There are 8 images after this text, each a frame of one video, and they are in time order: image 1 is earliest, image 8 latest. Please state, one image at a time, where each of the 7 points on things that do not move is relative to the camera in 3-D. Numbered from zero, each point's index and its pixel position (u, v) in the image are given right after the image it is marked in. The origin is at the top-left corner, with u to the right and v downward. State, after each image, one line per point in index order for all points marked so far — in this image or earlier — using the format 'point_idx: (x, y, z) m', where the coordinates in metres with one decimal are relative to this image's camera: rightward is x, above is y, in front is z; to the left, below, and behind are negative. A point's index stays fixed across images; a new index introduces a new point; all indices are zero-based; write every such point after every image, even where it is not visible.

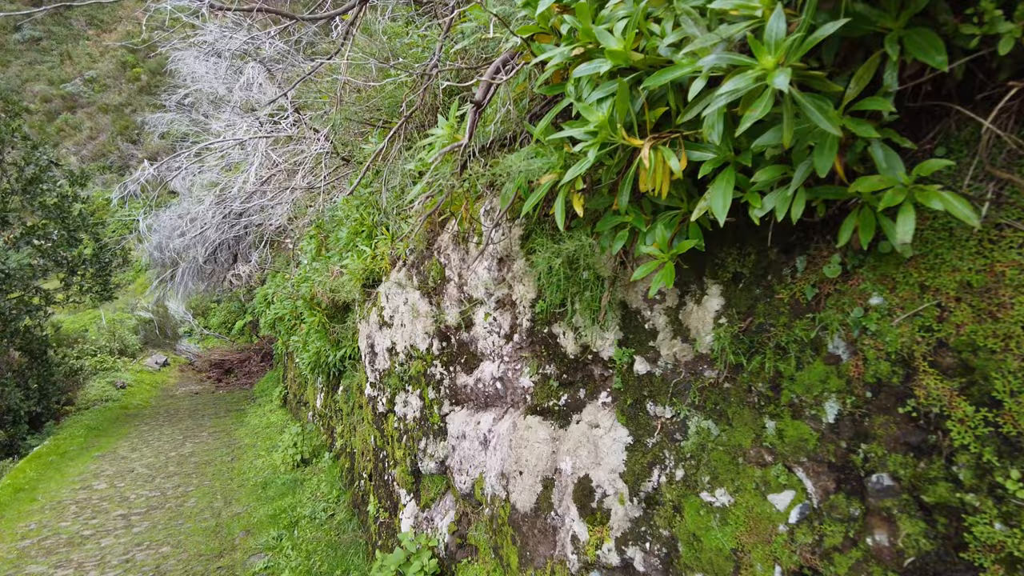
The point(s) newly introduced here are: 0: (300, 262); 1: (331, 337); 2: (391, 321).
0: (-2.0, +0.3, +6.4) m
1: (-1.5, -0.4, +5.7) m
2: (-0.7, -0.2, +3.7) m
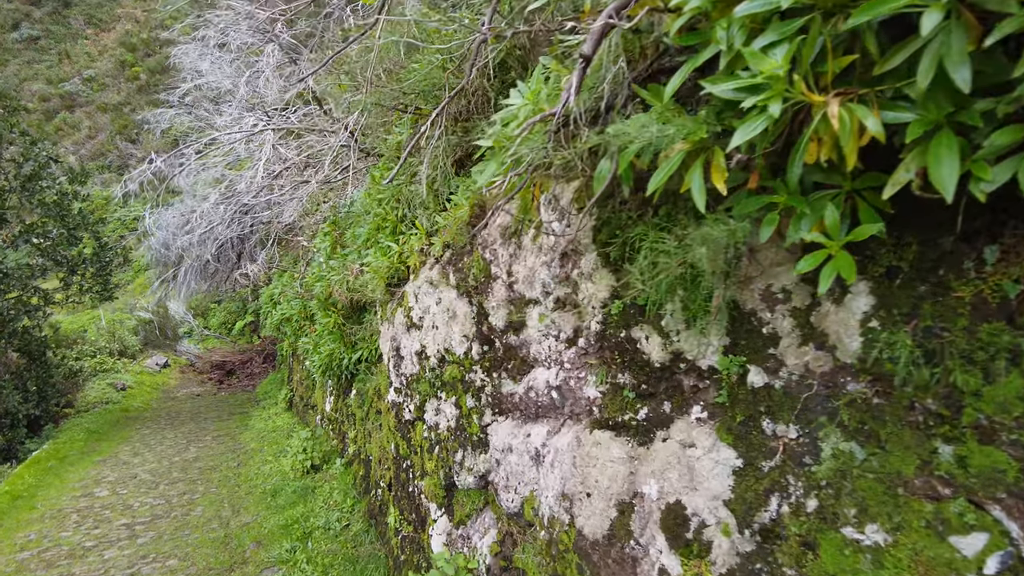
0: (-1.8, +0.3, +6.2) m
1: (-1.3, -0.4, +5.4) m
2: (-0.5, -0.2, +3.4) m
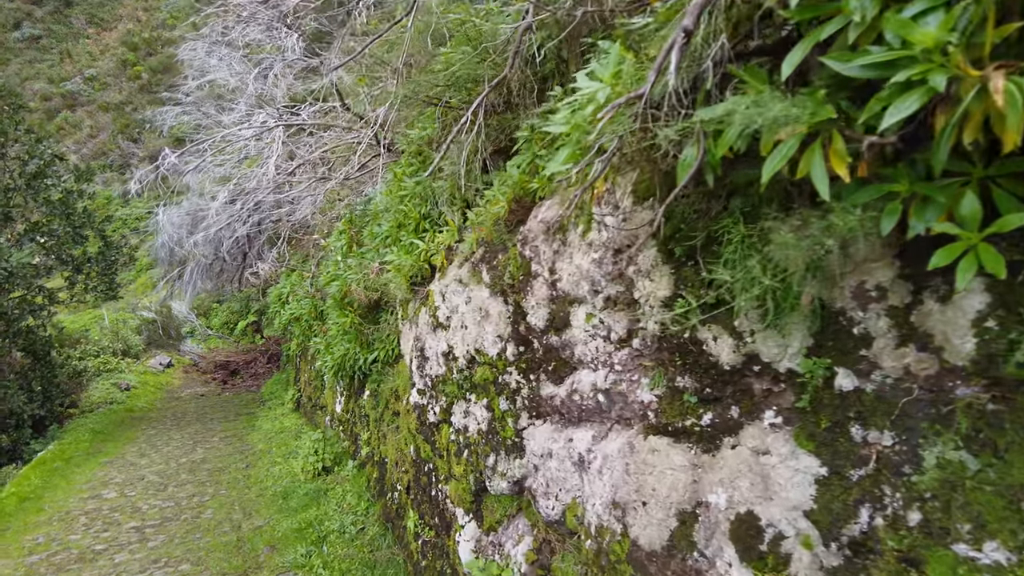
0: (-1.7, +0.3, +6.1) m
1: (-1.2, -0.4, +5.3) m
2: (-0.3, -0.2, +3.3) m
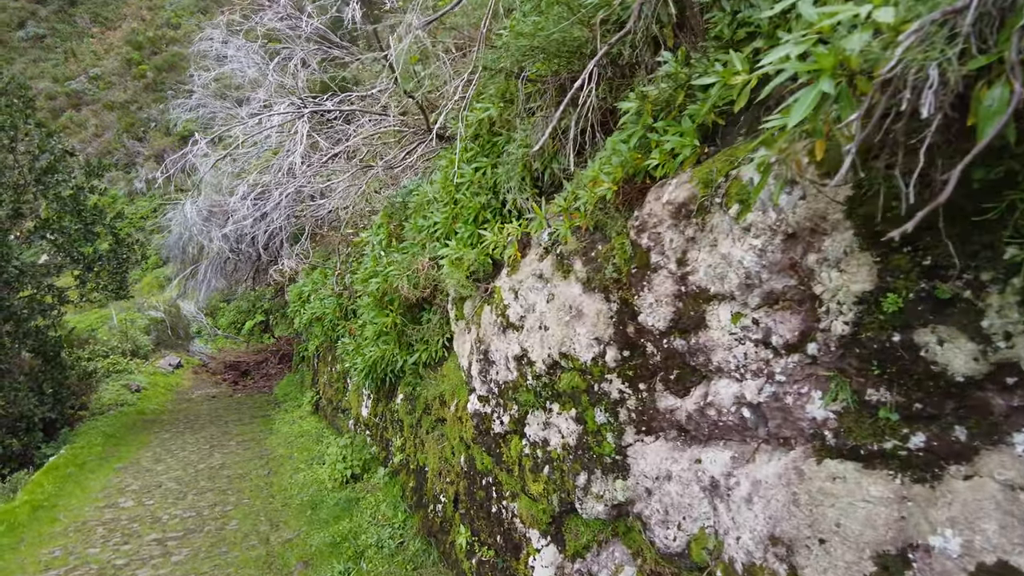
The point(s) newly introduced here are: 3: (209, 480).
0: (-1.3, +0.3, +5.7) m
1: (-0.8, -0.4, +5.0) m
2: (0.0, -0.2, +3.0) m
3: (-3.5, -2.2, +7.5) m
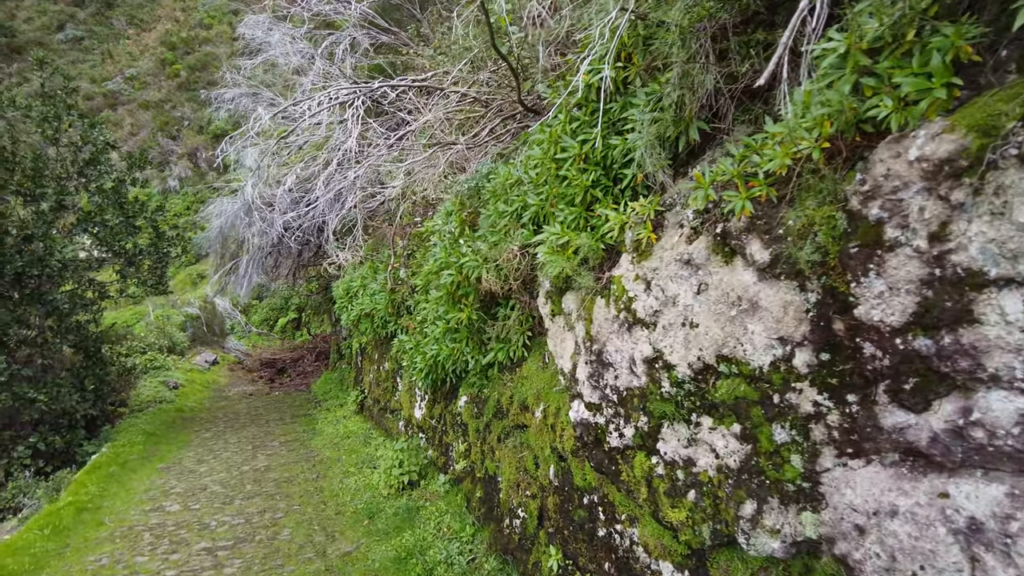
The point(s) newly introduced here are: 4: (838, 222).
0: (-0.7, +0.3, +5.3) m
1: (-0.2, -0.3, +4.5) m
2: (+0.5, -0.1, +2.5) m
3: (-2.8, -2.1, +7.1) m
4: (+0.9, +0.2, +1.7) m
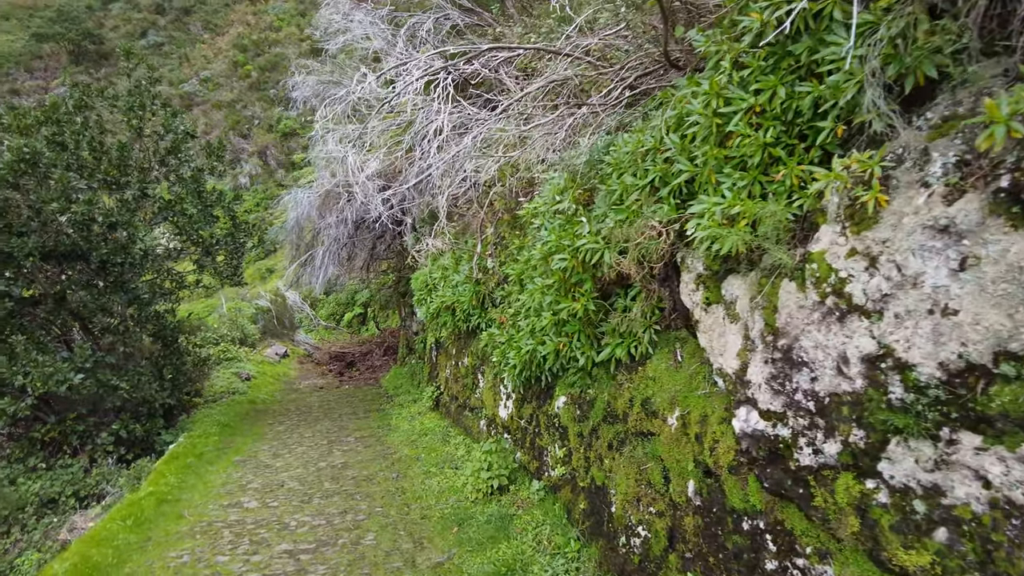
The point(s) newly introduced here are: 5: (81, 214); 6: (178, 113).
0: (+0.1, +0.4, +4.9) m
1: (+0.5, -0.3, +4.0) m
2: (+1.1, -0.1, +2.0) m
3: (-1.9, -2.0, +6.8) m
4: (+1.4, +0.2, +1.2) m
5: (-4.9, +0.8, +7.5) m
6: (-4.7, +2.5, +9.2) m
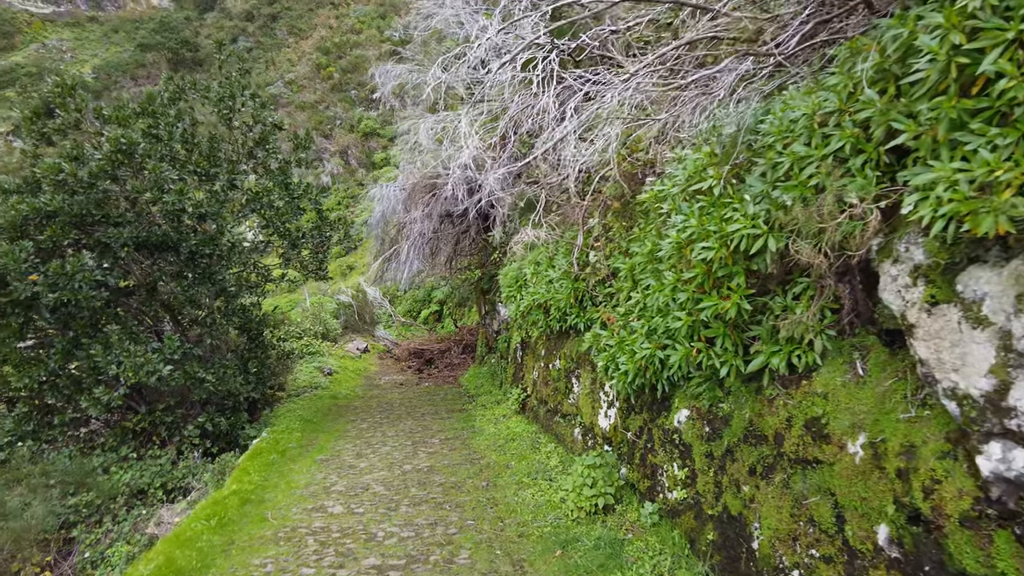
0: (+0.9, +0.5, +4.2) m
1: (+1.2, -0.2, +3.4) m
2: (+1.6, 0.0, +1.3) m
3: (-0.9, -1.9, +6.4) m
4: (+1.7, +0.3, +0.4) m
5: (-3.8, +0.9, +7.4) m
6: (-3.4, +2.6, +9.1) m
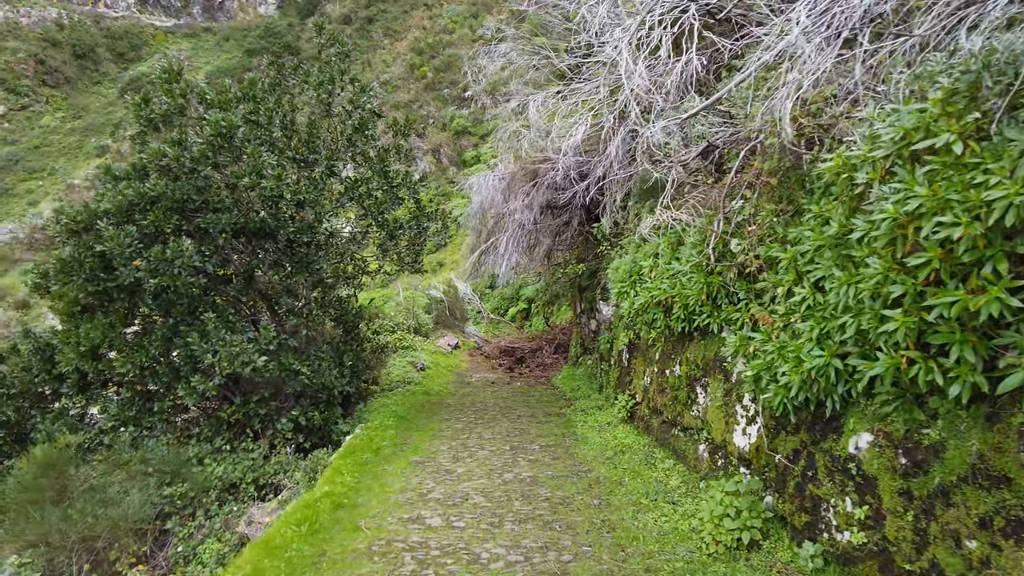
0: (+1.6, +0.5, +3.3) m
1: (+1.8, -0.2, +2.5) m
2: (+1.9, 0.0, +0.3) m
3: (+0.1, -1.9, +5.8) m
4: (+2.0, +0.3, -0.5) m
5: (-2.6, +1.1, +7.1) m
6: (-1.9, +2.7, +8.7) m
